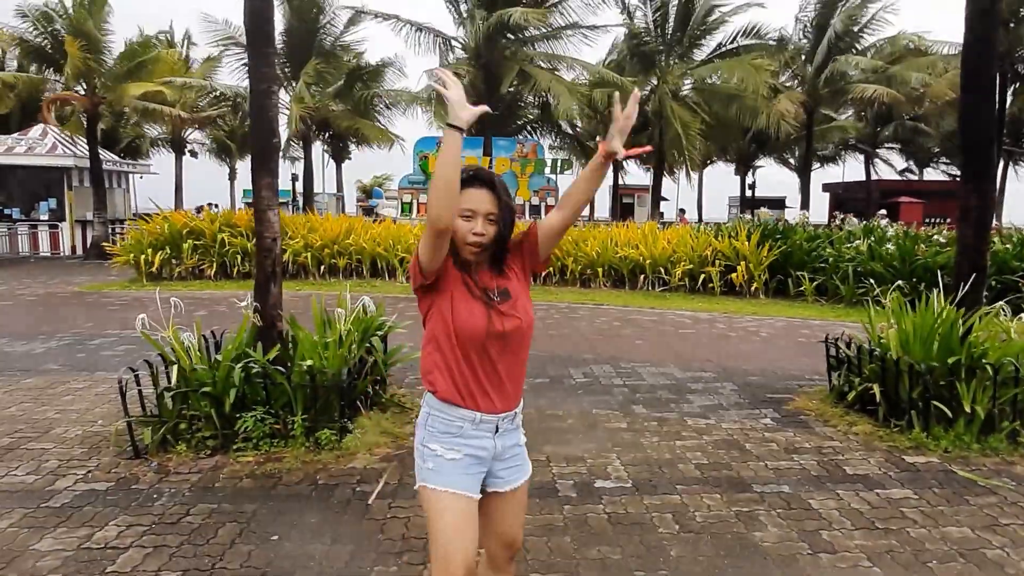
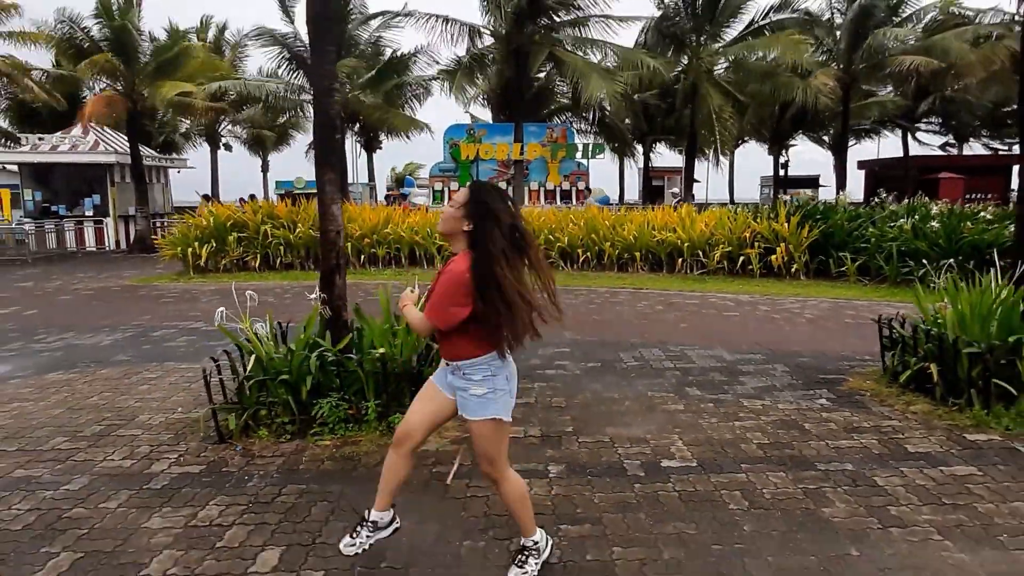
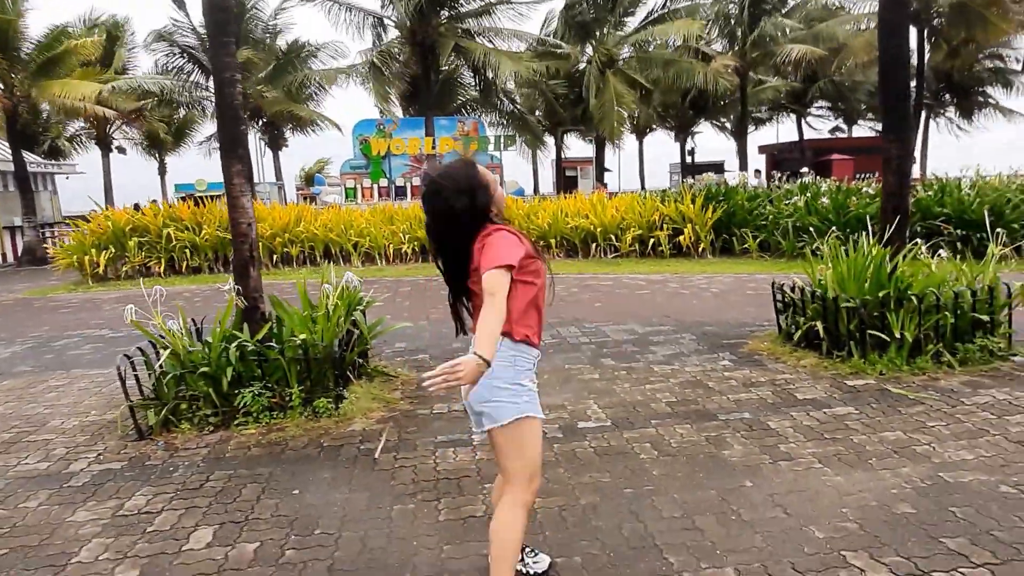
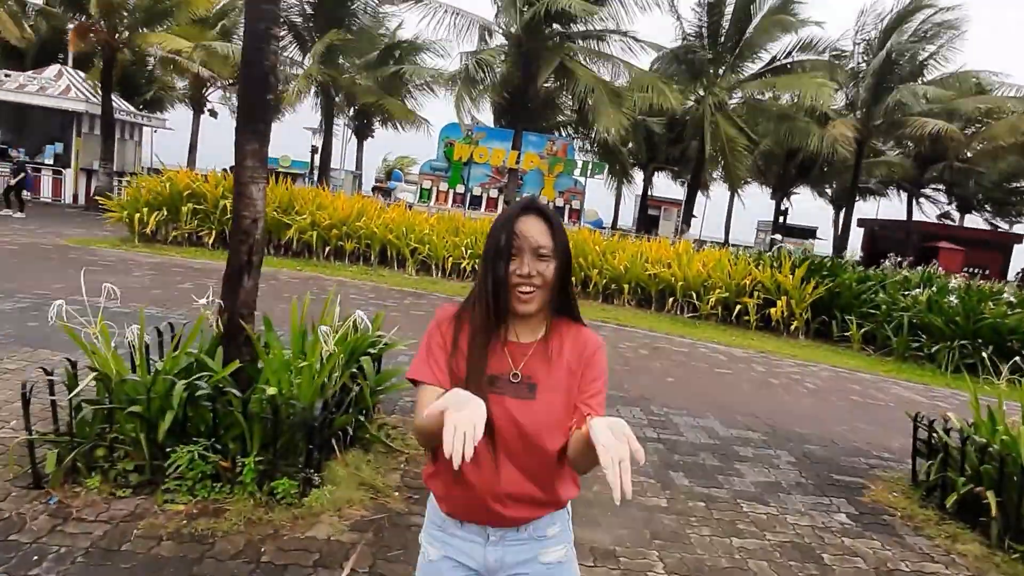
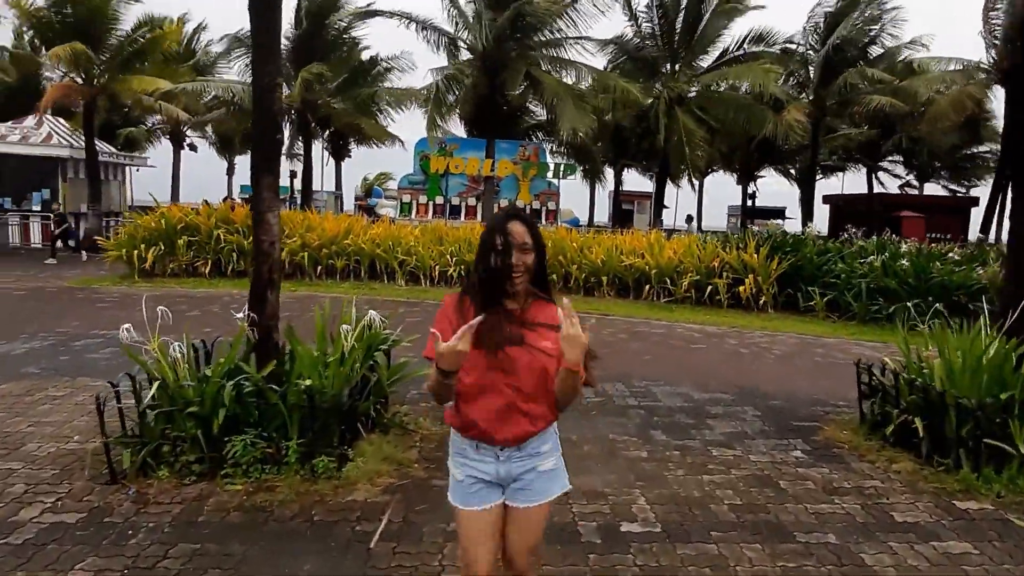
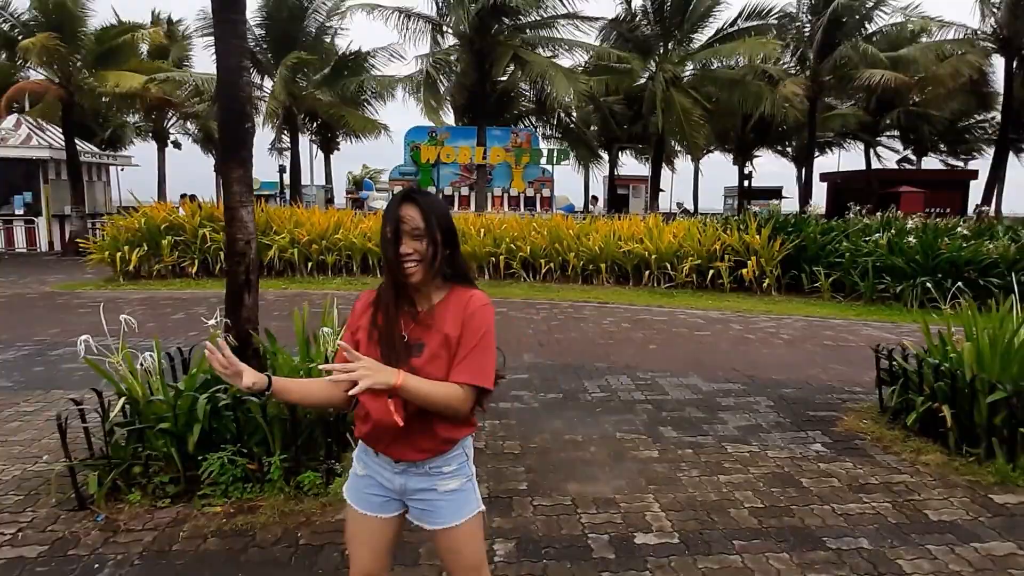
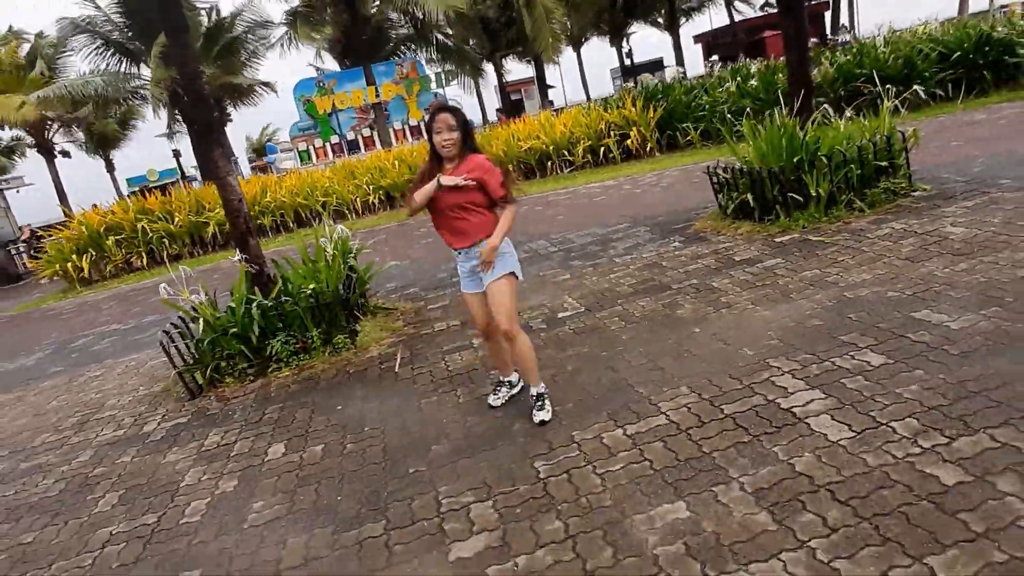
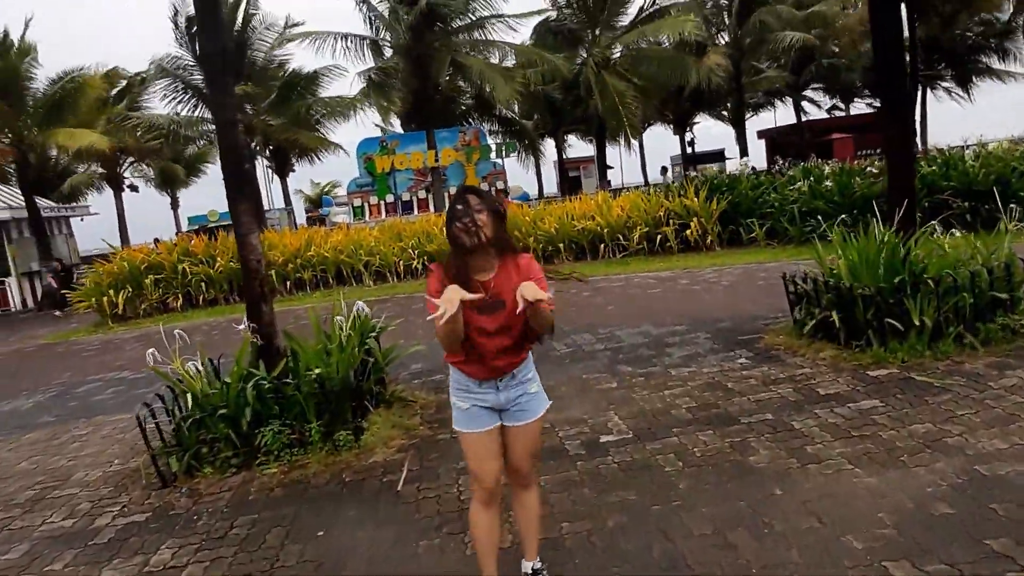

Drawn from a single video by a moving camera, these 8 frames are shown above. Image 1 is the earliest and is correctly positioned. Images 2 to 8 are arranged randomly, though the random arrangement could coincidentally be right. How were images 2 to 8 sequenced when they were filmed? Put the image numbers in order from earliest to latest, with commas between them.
3, 7, 8, 5, 4, 6, 2
